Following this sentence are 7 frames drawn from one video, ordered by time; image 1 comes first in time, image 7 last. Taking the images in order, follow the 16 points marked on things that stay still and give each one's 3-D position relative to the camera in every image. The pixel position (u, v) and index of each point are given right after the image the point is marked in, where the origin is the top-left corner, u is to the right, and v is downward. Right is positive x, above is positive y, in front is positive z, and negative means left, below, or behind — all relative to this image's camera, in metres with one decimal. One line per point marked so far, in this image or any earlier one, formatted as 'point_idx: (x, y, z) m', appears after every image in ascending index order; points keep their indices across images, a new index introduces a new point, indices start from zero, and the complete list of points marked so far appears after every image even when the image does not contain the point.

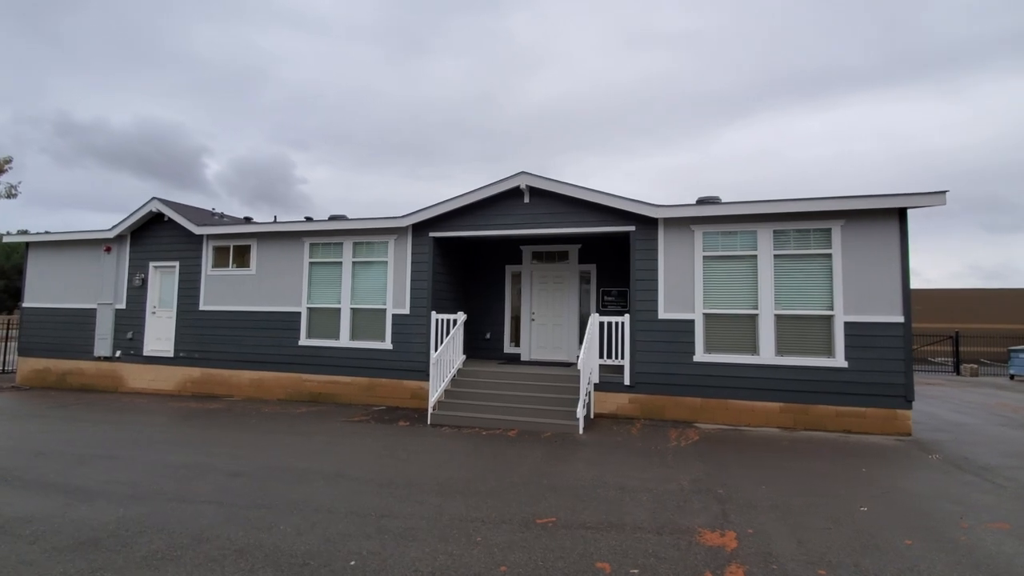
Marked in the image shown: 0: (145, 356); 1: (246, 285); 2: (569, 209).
0: (-10.1, -1.9, +13.6) m
1: (-7.0, +0.1, +13.0) m
2: (+1.2, +1.7, +10.7) m
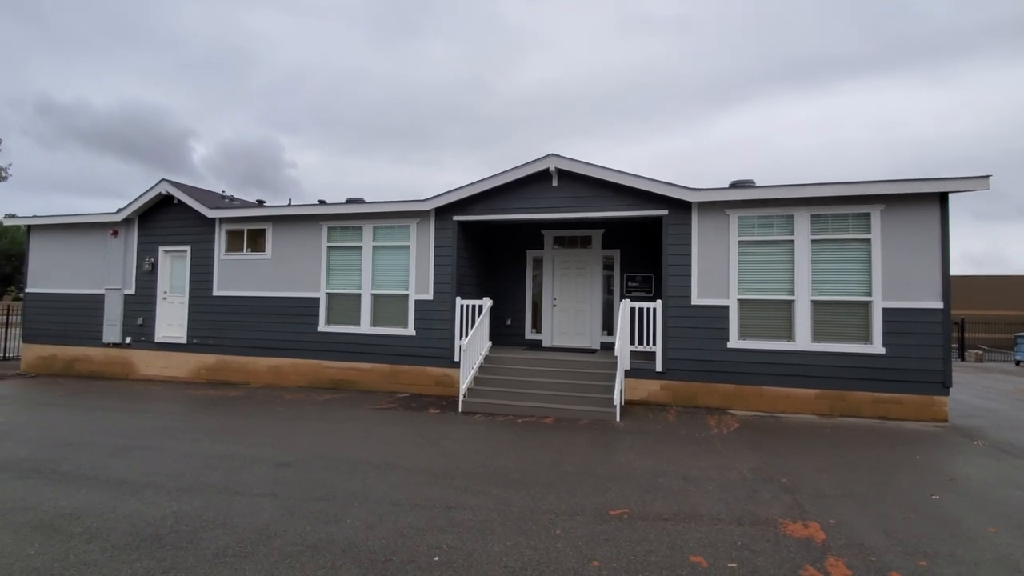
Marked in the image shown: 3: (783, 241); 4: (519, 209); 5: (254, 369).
0: (-9.5, -1.5, +13.3) m
1: (-6.4, +0.4, +12.7) m
2: (+1.8, +2.0, +10.4) m
3: (+5.1, +0.9, +9.4) m
4: (+0.2, +1.7, +10.9) m
5: (-6.5, -2.0, +12.5) m
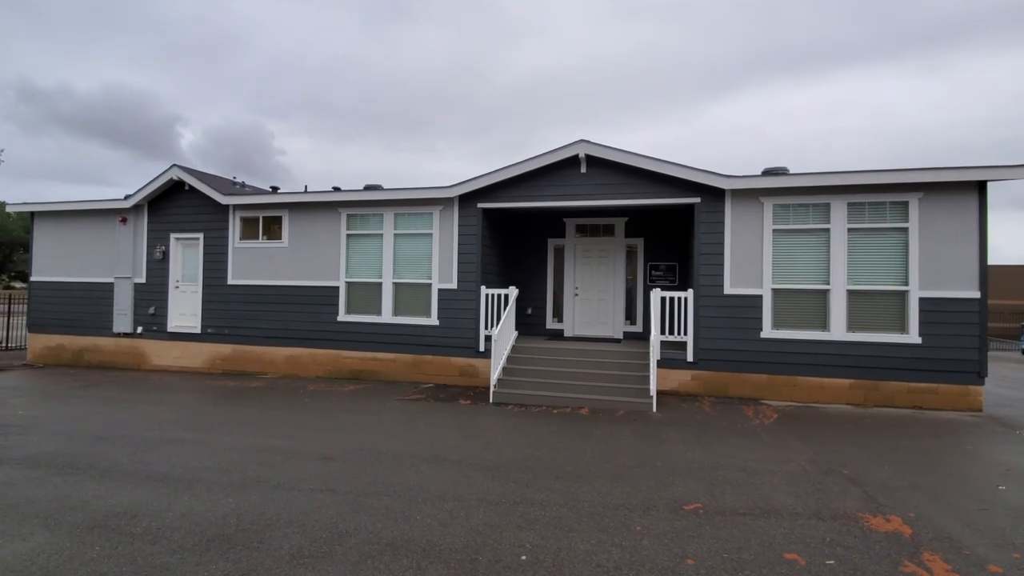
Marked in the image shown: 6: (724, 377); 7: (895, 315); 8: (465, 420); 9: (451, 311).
0: (-9.0, -1.2, +13.0) m
1: (-5.8, +0.7, +12.4) m
2: (+2.4, +2.2, +10.2) m
3: (+5.7, +1.1, +9.3) m
4: (+0.7, +2.0, +10.7) m
5: (-6.0, -1.8, +12.3) m
6: (+4.1, -1.7, +9.6) m
7: (+6.9, -0.5, +9.0) m
8: (-0.8, -2.2, +8.2) m
9: (-1.4, -0.5, +11.2) m
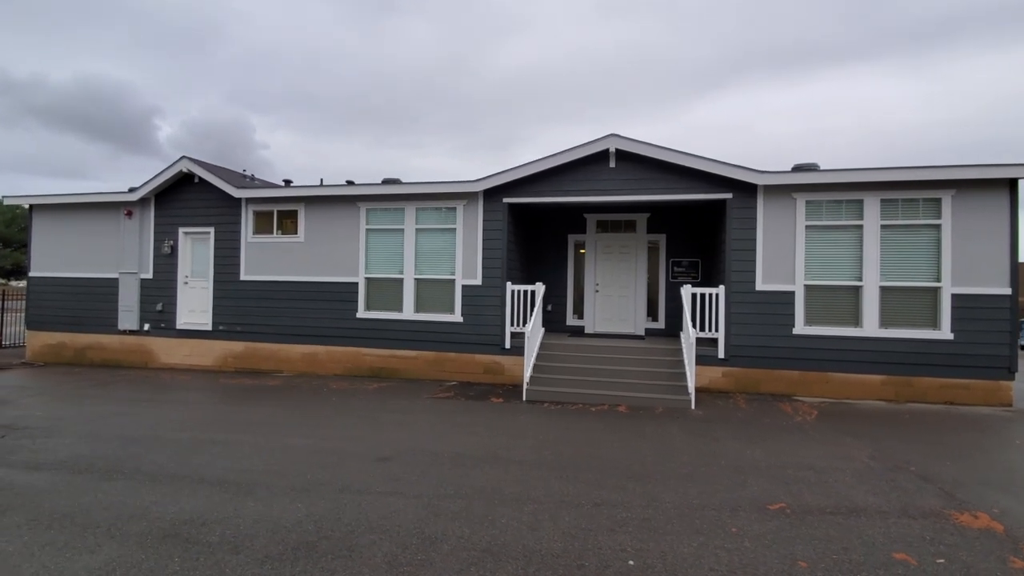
0: (-8.5, -1.0, +12.6) m
1: (-5.3, +0.8, +12.1) m
2: (+3.0, +2.3, +10.1) m
3: (+6.3, +1.2, +9.3) m
4: (+1.3, +2.0, +10.5) m
5: (-5.4, -1.7, +12.0) m
6: (+4.7, -1.6, +9.6) m
7: (+7.5, -0.4, +9.1) m
8: (-0.1, -2.1, +8.0) m
9: (-0.8, -0.4, +11.0) m
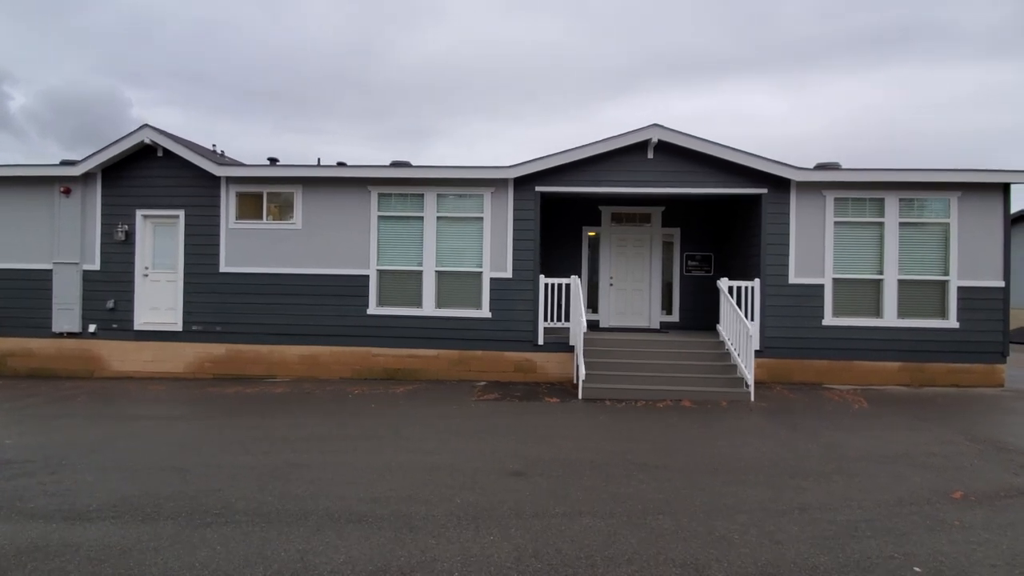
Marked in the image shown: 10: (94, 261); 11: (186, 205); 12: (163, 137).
0: (-8.0, -0.9, +10.6) m
1: (-4.8, +1.0, +10.6) m
2: (+3.7, +2.5, +10.1) m
3: (+7.2, +1.3, +9.9) m
4: (+2.0, +2.2, +10.2) m
5: (-4.9, -1.5, +10.5) m
6: (+5.5, -1.5, +9.9) m
7: (+8.4, -0.3, +9.9) m
8: (+1.0, -2.0, +7.6) m
9: (-0.2, -0.3, +10.3) m
10: (-9.0, +0.6, +10.7) m
11: (-7.0, +1.8, +10.7) m
12: (-7.2, +3.1, +10.3) m
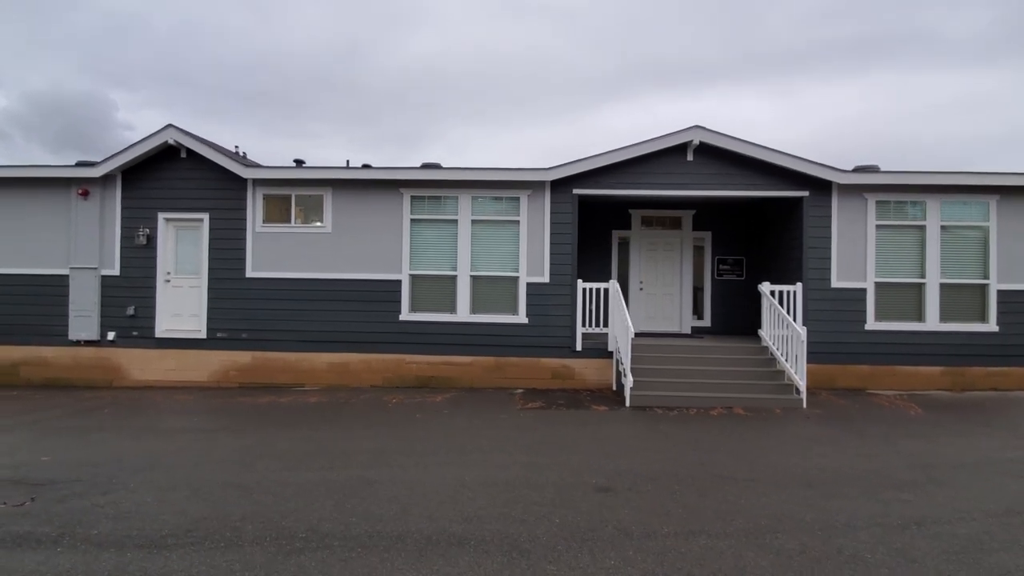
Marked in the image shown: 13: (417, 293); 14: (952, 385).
0: (-7.3, -1.0, +10.2) m
1: (-4.1, +0.9, +10.3) m
2: (+4.5, +2.4, +10.0) m
3: (+7.9, +1.2, +9.8) m
4: (+2.8, +2.1, +10.1) m
5: (-4.1, -1.6, +10.2) m
6: (+6.3, -1.6, +9.8) m
7: (+9.1, -0.4, +9.8) m
8: (+1.8, -2.1, +7.3) m
9: (+0.6, -0.4, +10.1) m
10: (-8.2, +0.5, +10.3) m
11: (-6.3, +1.7, +10.3) m
12: (-6.5, +3.0, +10.0) m
13: (-2.0, -0.1, +10.2) m
14: (+8.6, -1.9, +9.8) m
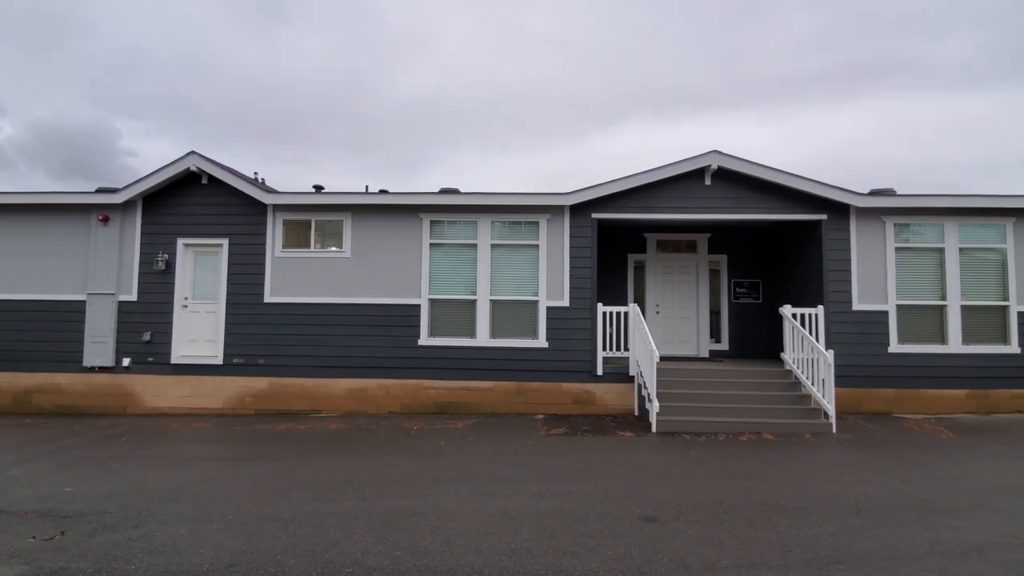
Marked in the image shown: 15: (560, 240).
0: (-6.9, -1.6, +10.1) m
1: (-3.7, +0.3, +10.3) m
2: (+4.9, +1.9, +10.1) m
3: (+8.3, +0.8, +9.8) m
4: (+3.1, +1.6, +10.1) m
5: (-3.7, -2.1, +10.1) m
6: (+6.7, -2.0, +9.7) m
7: (+9.5, -0.8, +9.8) m
8: (+2.3, -2.4, +7.2) m
9: (+1.0, -0.9, +10.0) m
10: (-7.8, -0.1, +10.3) m
11: (-5.9, +1.1, +10.3) m
12: (-6.1, +2.5, +10.0) m
13: (-1.6, -0.6, +10.2) m
14: (+9.0, -2.3, +9.6) m
15: (+1.0, +1.0, +10.1) m
